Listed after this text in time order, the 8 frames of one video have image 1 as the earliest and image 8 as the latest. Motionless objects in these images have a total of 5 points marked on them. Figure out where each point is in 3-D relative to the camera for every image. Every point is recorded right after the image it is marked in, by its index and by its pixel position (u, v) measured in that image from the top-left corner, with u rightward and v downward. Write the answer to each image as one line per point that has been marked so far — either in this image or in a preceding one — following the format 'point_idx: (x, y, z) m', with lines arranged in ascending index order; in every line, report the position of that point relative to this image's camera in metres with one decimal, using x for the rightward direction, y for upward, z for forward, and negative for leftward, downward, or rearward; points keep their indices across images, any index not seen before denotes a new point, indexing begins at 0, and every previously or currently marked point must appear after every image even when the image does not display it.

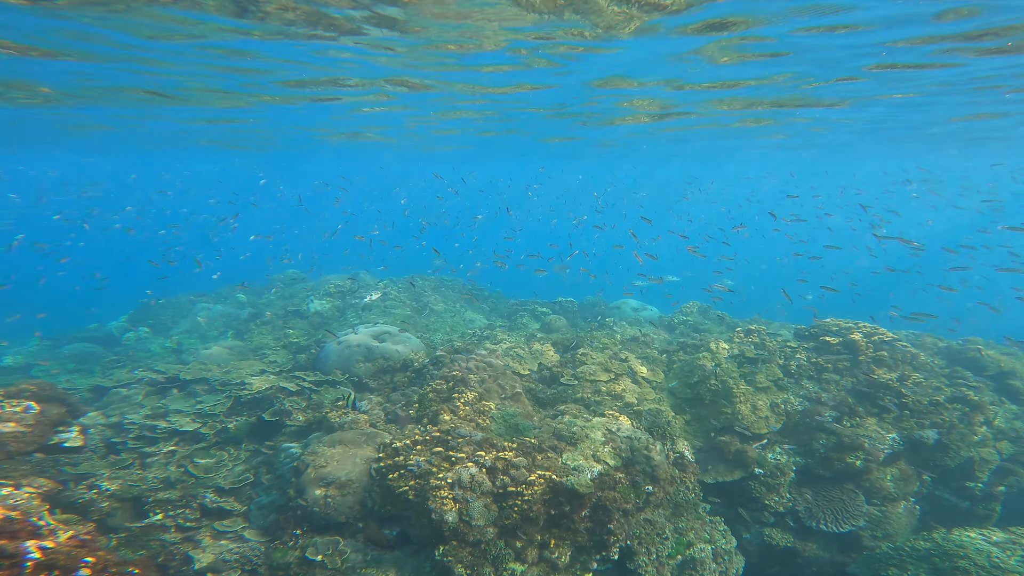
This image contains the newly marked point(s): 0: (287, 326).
0: (-7.5, -1.3, +13.5) m
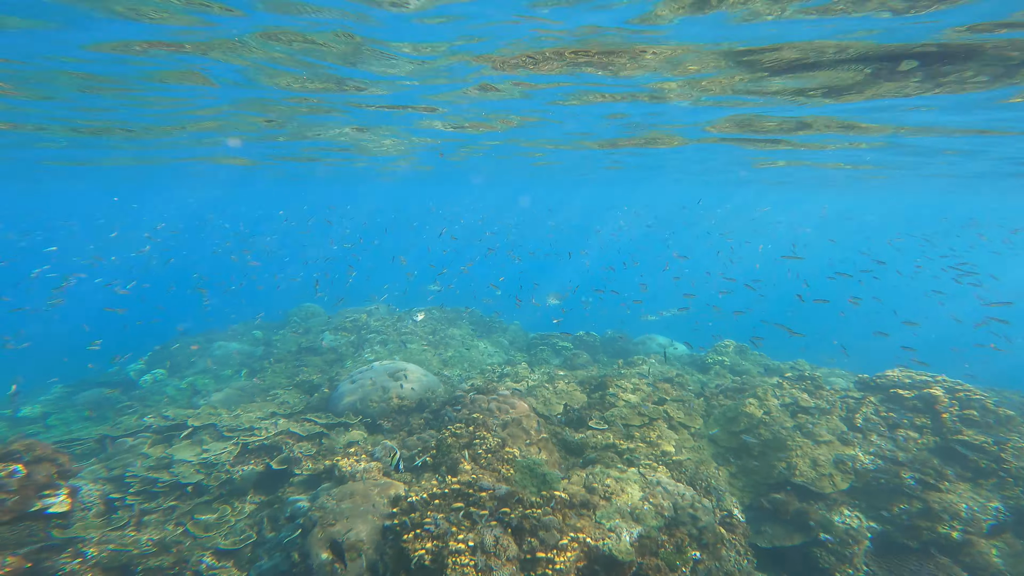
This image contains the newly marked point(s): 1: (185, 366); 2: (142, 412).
0: (-6.8, -2.4, +13.1) m
1: (-12.4, -2.7, +15.4) m
2: (-10.0, -3.2, +10.9) m
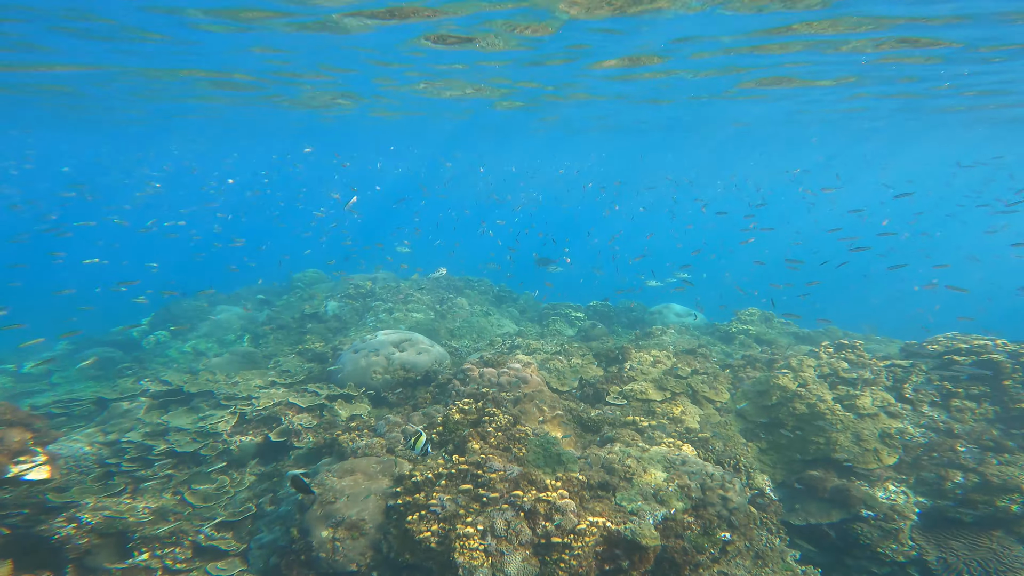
0: (-6.5, -1.4, +12.6) m
1: (-12.0, -1.4, +15.0) m
2: (-9.7, -2.3, +10.6) m
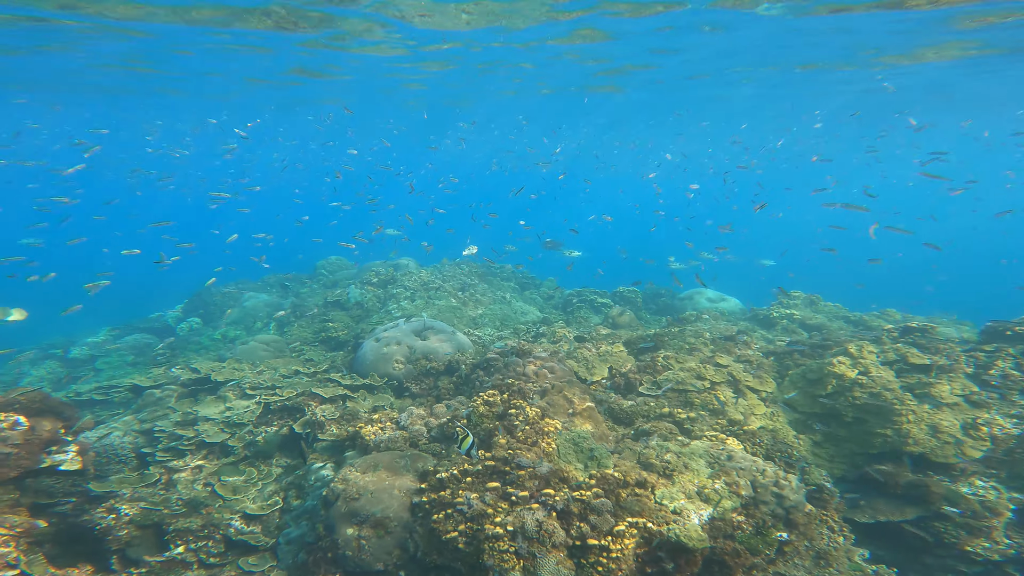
0: (-5.7, -1.0, +12.6) m
1: (-11.1, -1.0, +15.3) m
2: (-9.0, -2.0, +10.7) m
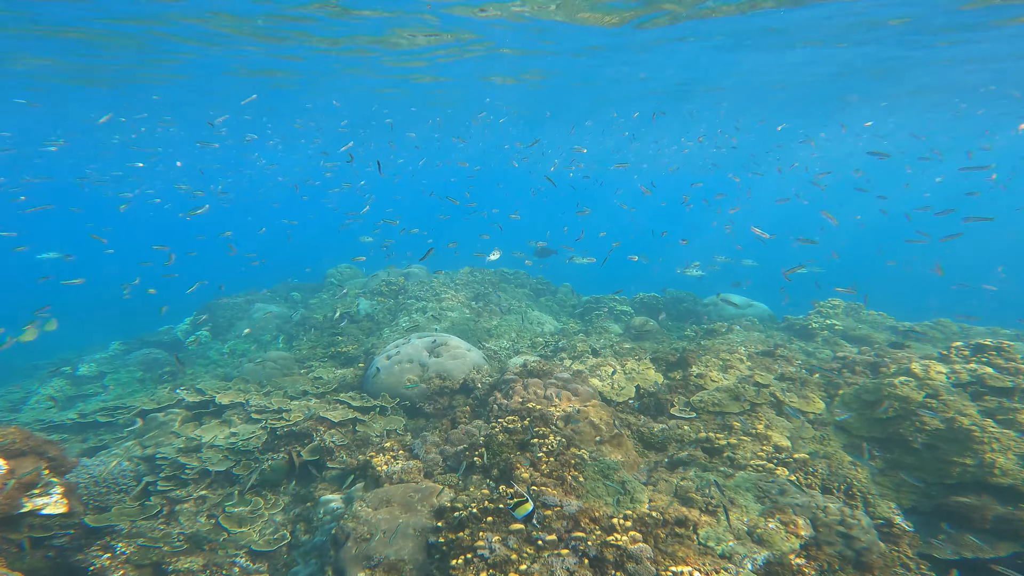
0: (-5.2, -1.3, +12.2) m
1: (-10.6, -1.5, +15.0) m
2: (-8.6, -2.4, +10.4) m
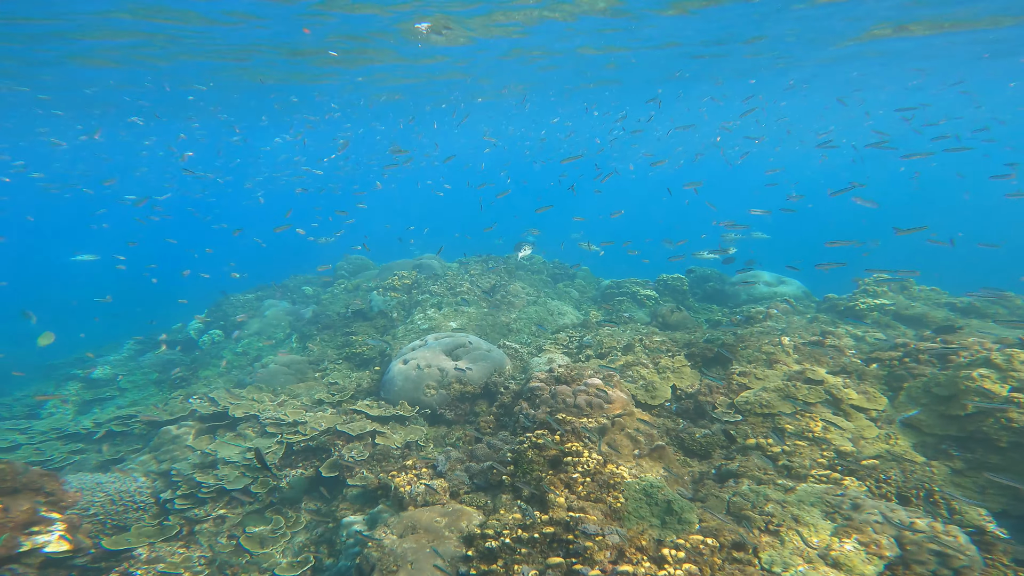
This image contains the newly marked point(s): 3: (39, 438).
0: (-4.7, -1.2, +11.8) m
1: (-9.9, -1.3, +14.8) m
2: (-8.0, -2.5, +10.2) m
3: (-10.2, -3.2, +8.7) m
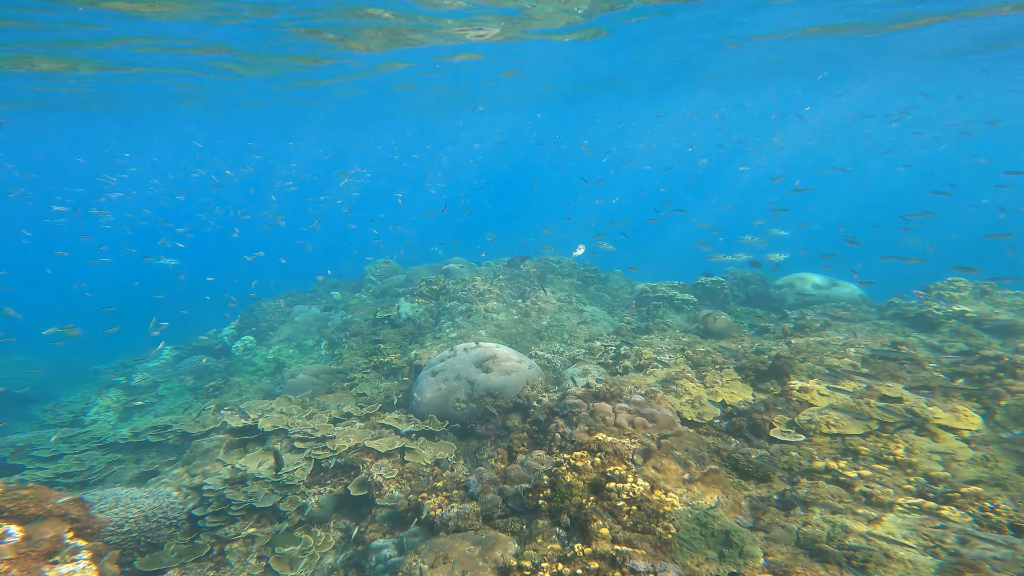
0: (-3.8, -1.4, +11.7) m
1: (-8.9, -1.6, +14.9) m
2: (-7.2, -2.8, +10.2) m
3: (-9.5, -3.5, +8.9) m
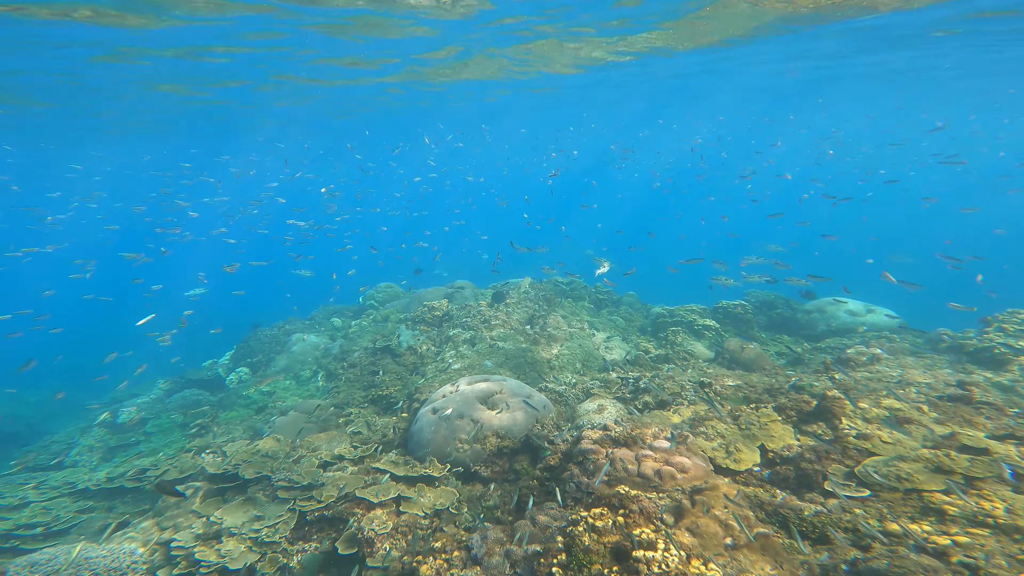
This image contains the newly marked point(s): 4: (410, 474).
0: (-3.6, -2.1, +11.0) m
1: (-8.6, -2.5, +14.3) m
2: (-7.1, -3.4, +9.6) m
3: (-9.3, -4.1, +8.2) m
4: (-1.7, -3.0, +6.7) m
